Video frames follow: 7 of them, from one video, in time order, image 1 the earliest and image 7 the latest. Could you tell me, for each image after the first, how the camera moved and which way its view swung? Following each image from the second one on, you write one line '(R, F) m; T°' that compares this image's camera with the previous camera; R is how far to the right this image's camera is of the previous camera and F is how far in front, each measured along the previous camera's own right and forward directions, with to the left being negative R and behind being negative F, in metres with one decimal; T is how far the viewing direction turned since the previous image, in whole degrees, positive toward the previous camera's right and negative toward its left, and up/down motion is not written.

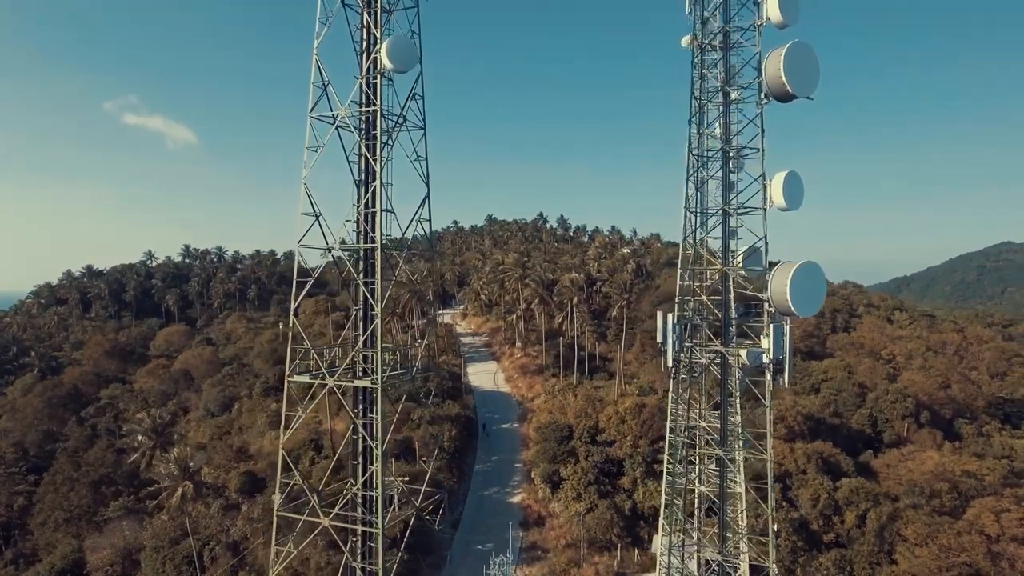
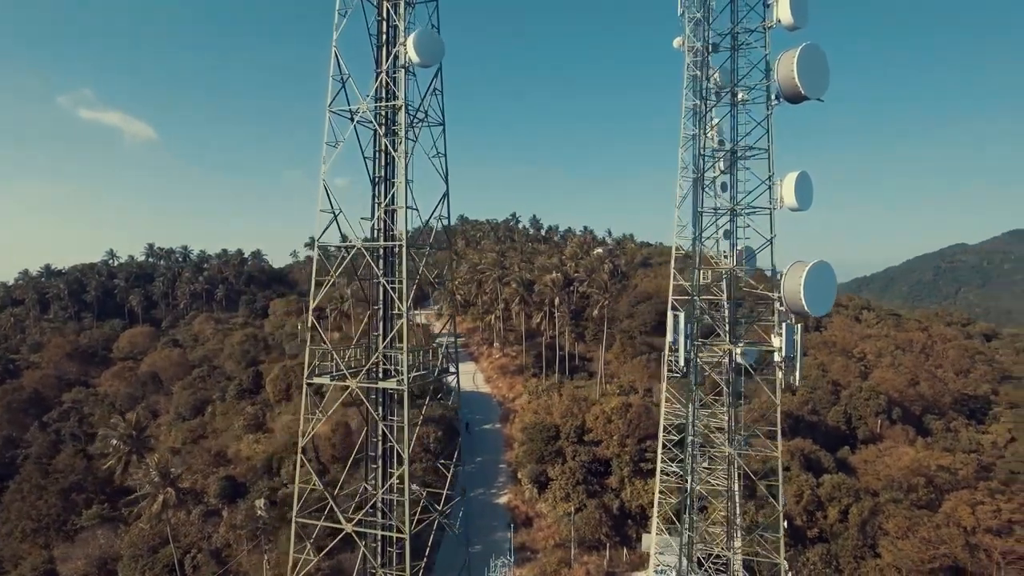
(-0.9, +0.2) m; +3°
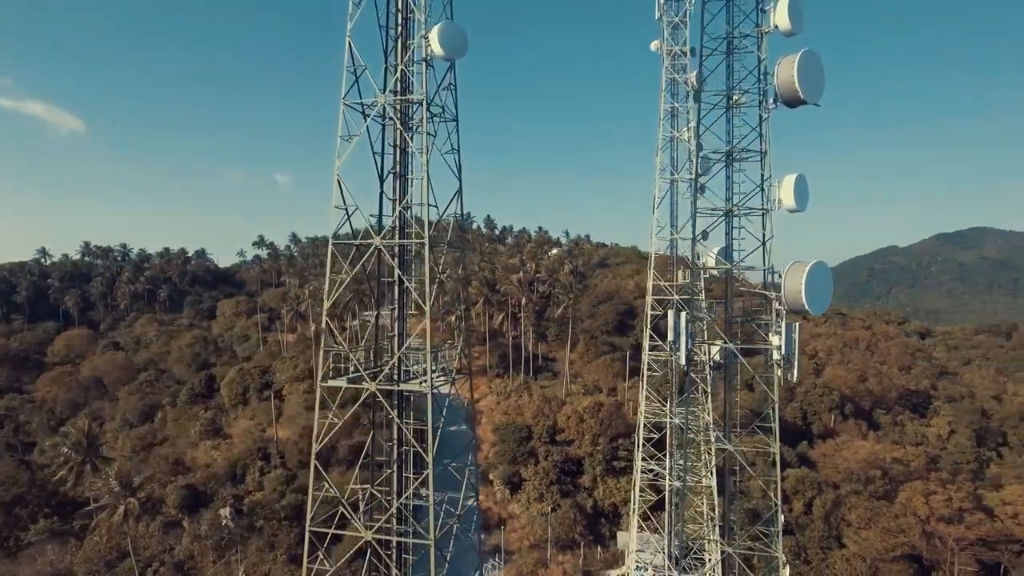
(-1.1, +0.2) m; +5°
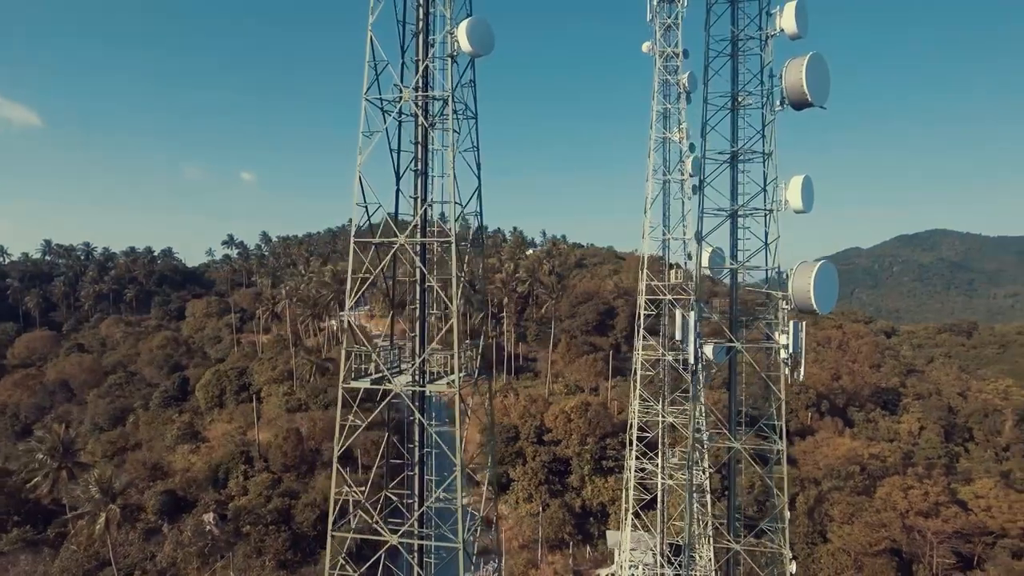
(-0.8, +0.1) m; +3°
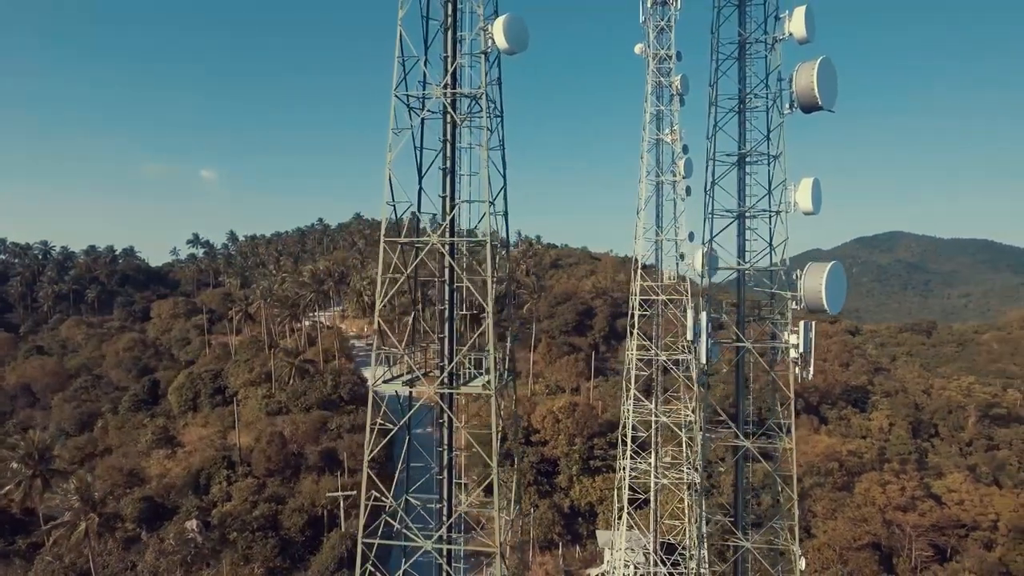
(-1.0, +0.1) m; +3°
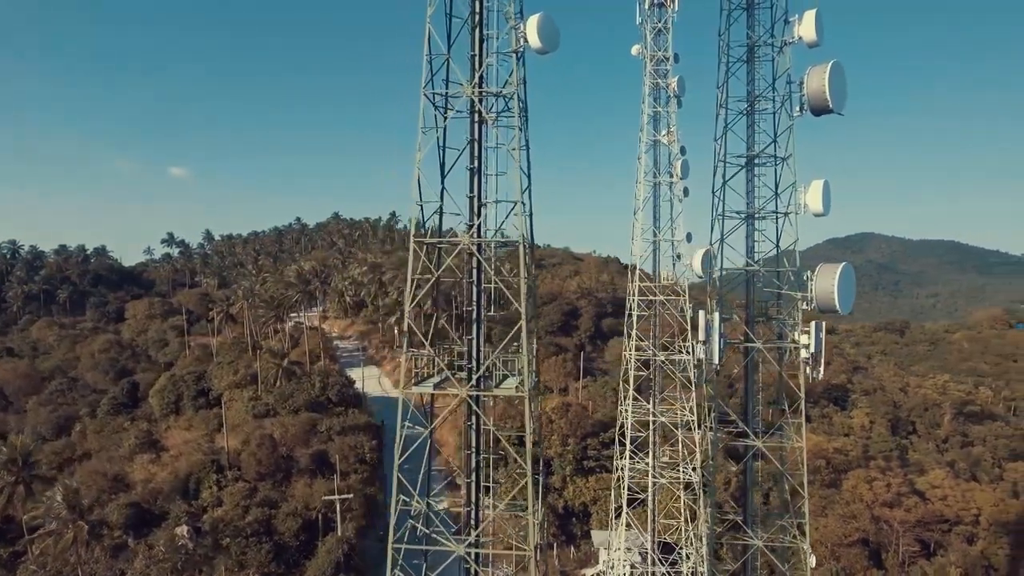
(-0.8, +0.1) m; +2°
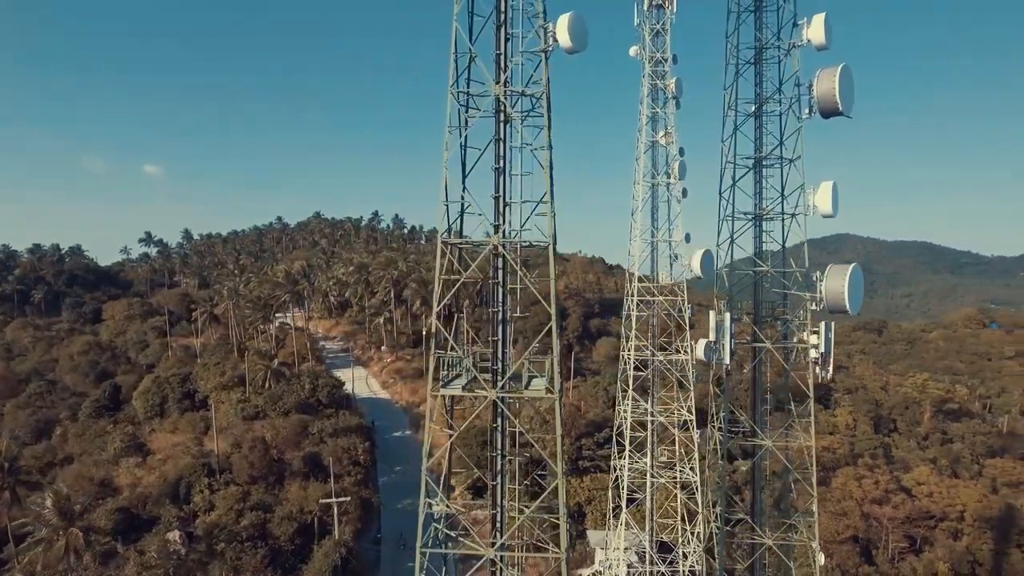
(-0.7, +0.1) m; +2°
